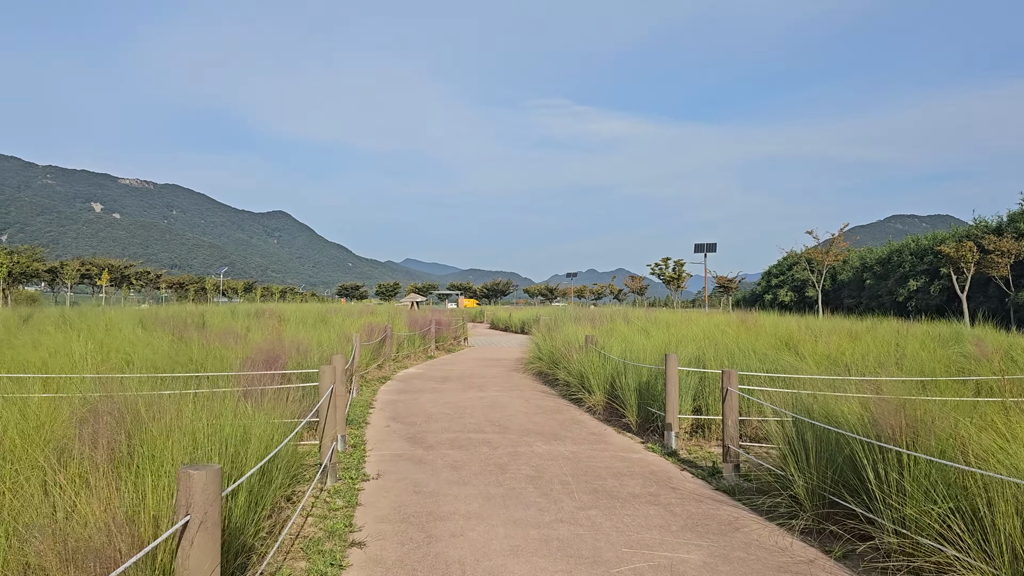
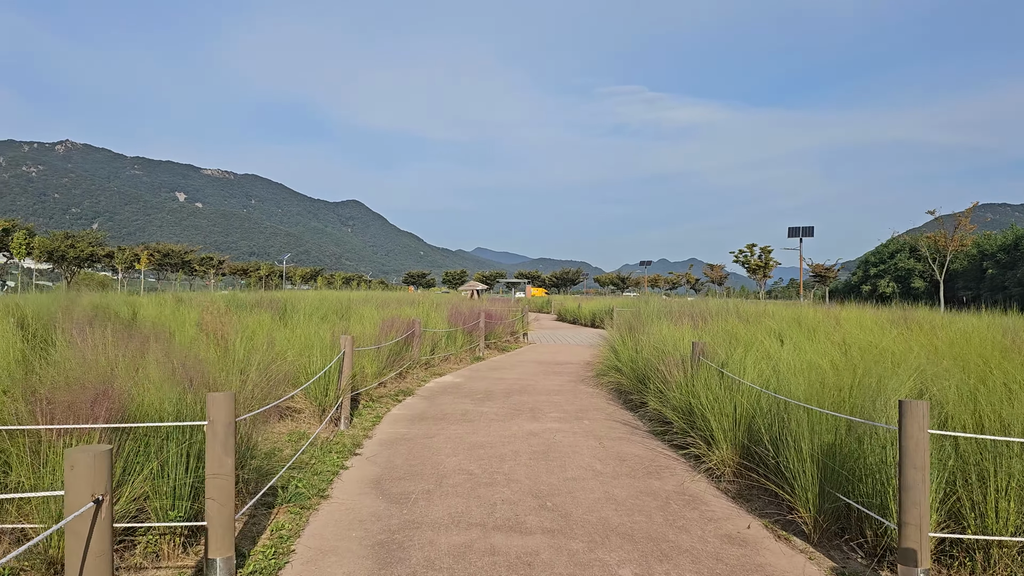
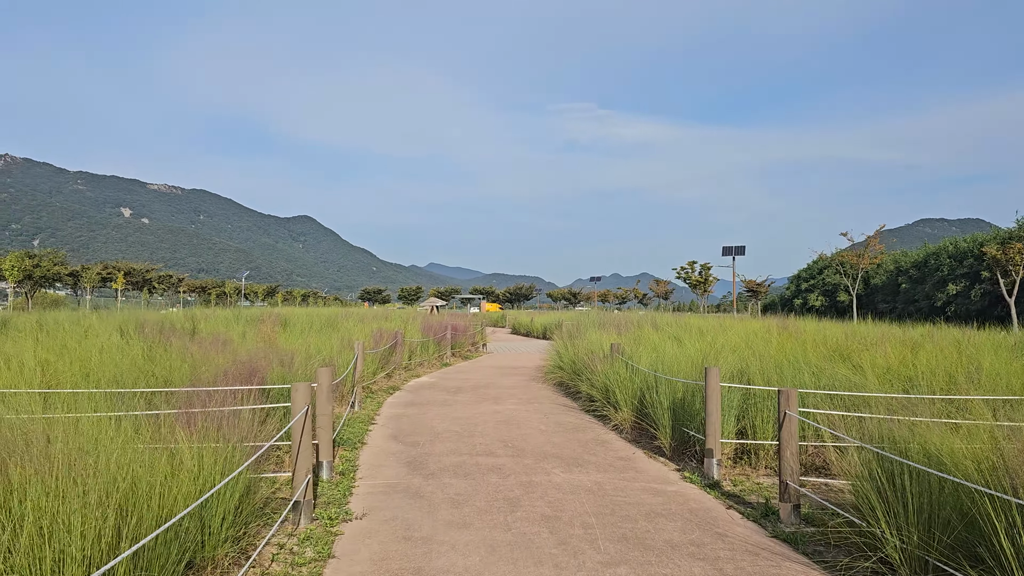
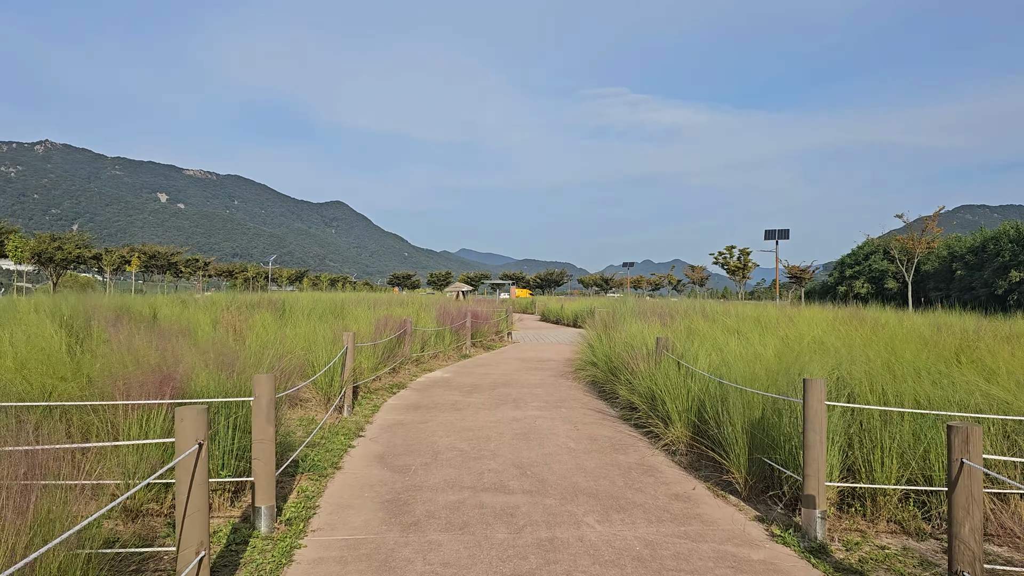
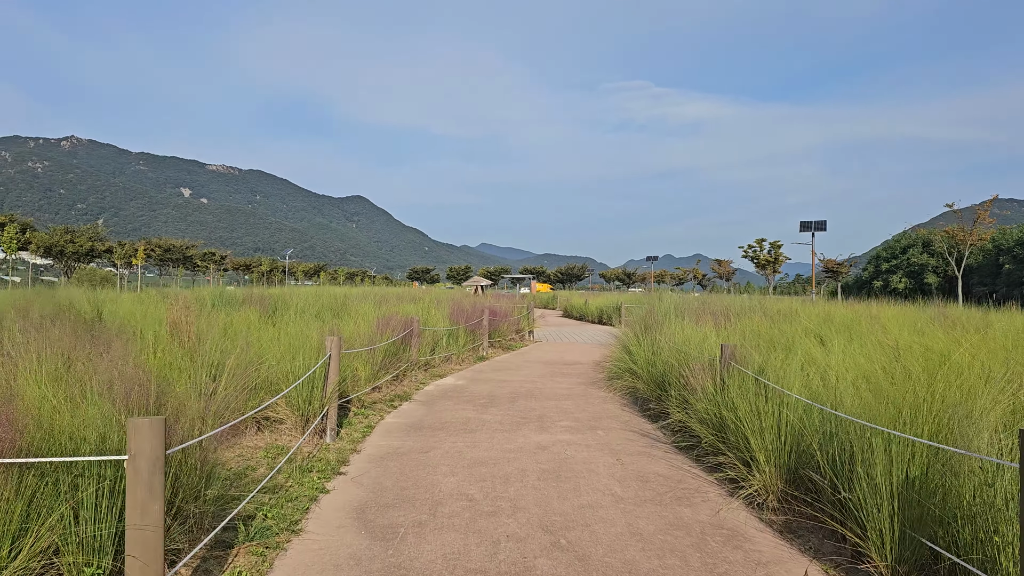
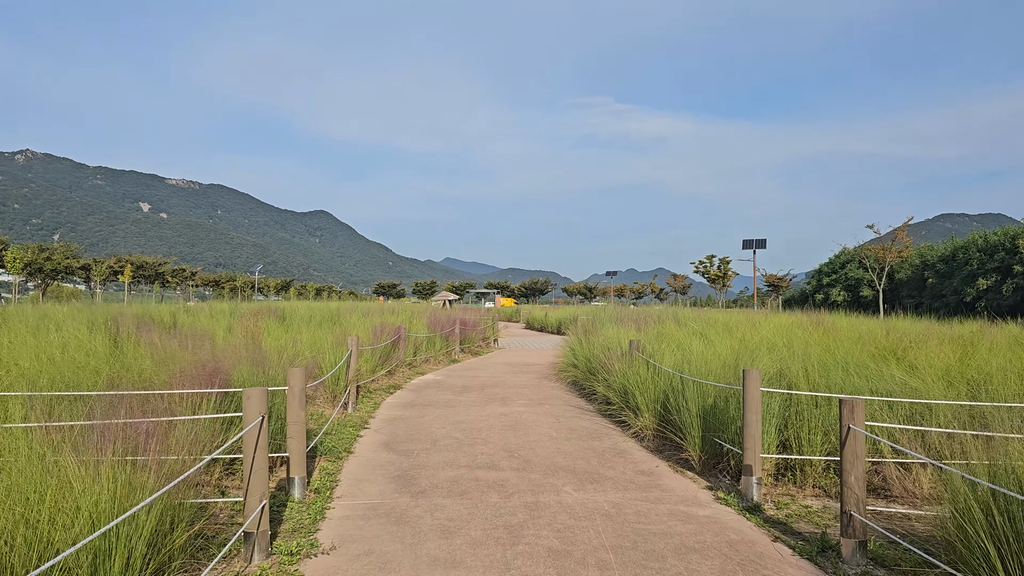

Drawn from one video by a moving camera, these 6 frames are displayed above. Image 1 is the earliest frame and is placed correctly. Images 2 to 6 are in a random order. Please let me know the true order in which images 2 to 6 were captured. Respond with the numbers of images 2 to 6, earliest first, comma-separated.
3, 6, 4, 2, 5
